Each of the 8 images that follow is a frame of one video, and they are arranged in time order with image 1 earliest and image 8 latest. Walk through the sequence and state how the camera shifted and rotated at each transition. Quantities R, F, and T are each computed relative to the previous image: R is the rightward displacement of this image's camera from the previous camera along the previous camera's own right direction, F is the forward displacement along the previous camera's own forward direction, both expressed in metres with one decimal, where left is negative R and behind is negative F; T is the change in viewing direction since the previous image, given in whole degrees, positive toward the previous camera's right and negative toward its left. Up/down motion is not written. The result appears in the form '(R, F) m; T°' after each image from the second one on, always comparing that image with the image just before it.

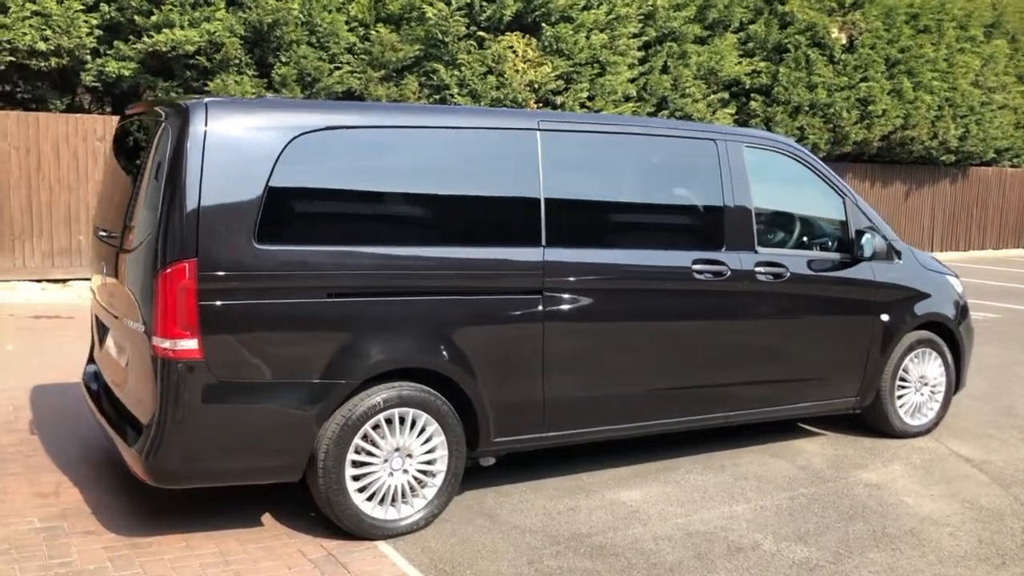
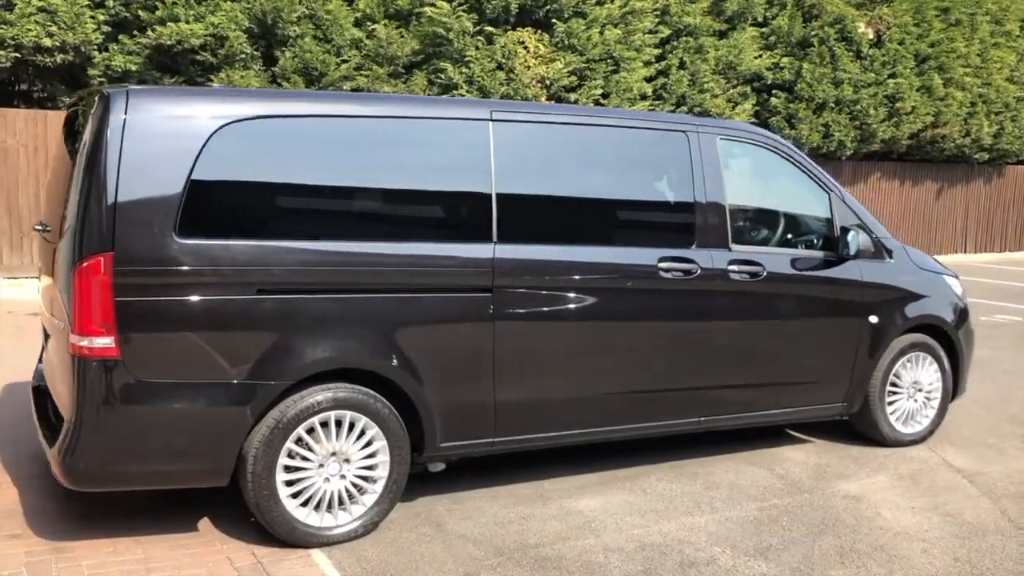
(+0.4, +0.2) m; -2°
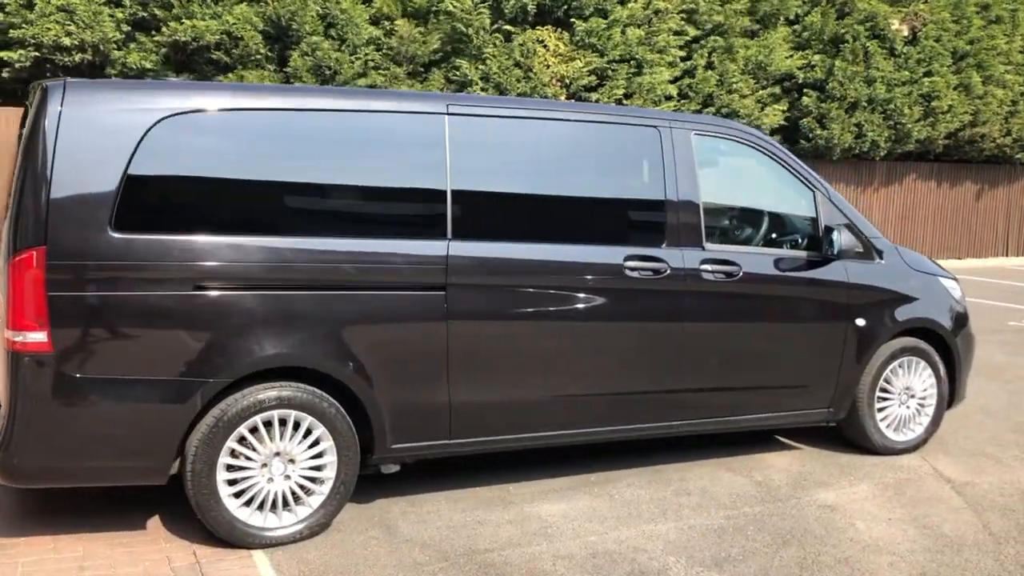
(+0.4, +0.1) m; -3°
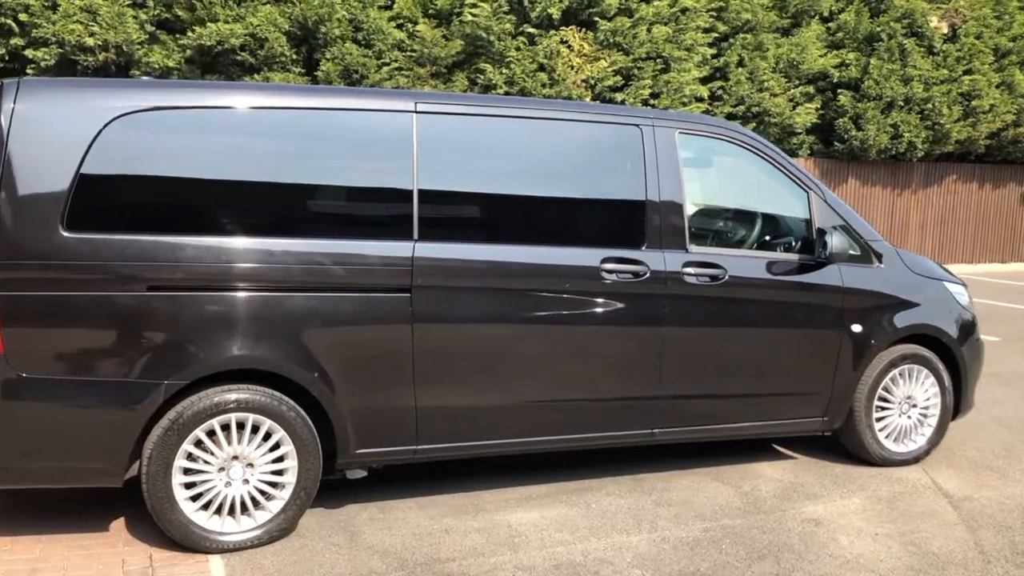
(+0.3, +0.1) m; -3°
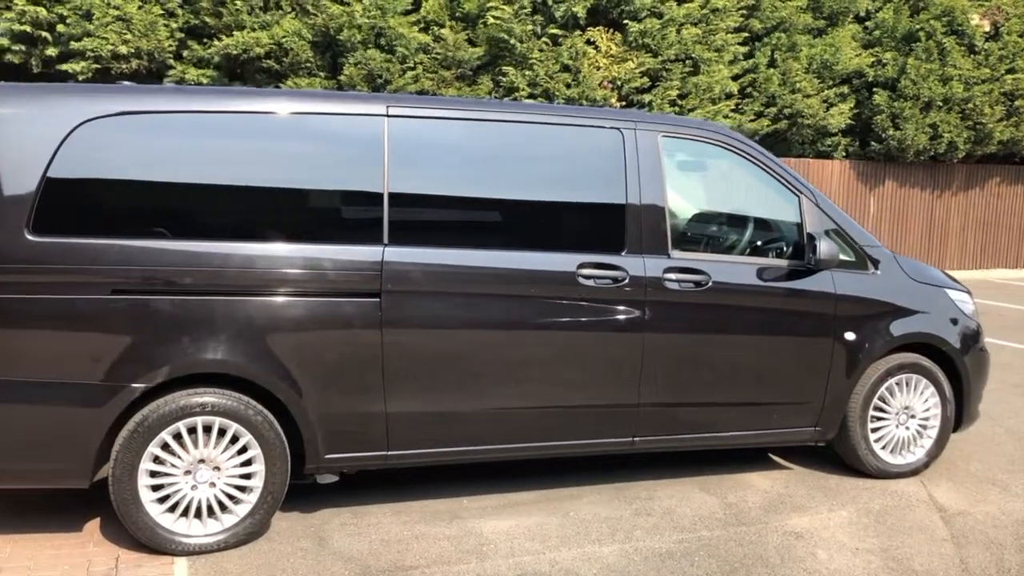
(+0.3, 0.0) m; -3°
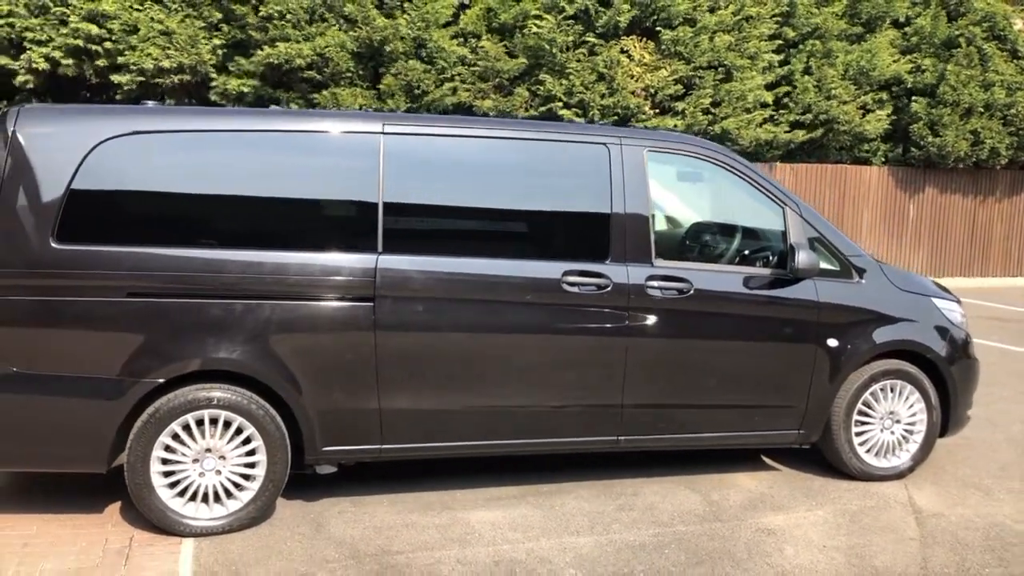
(+0.3, -0.3) m; -3°
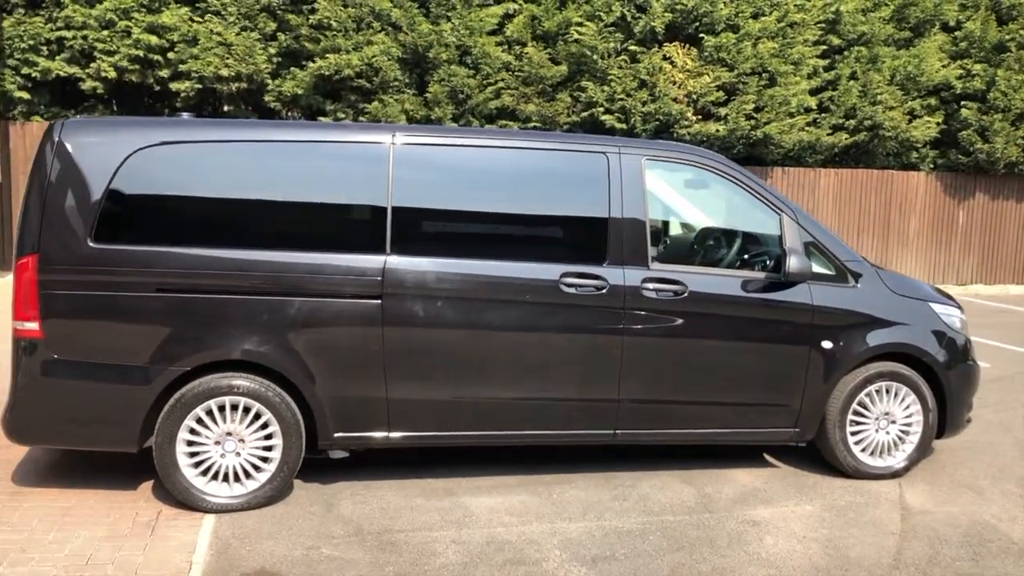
(+0.3, -0.3) m; -3°
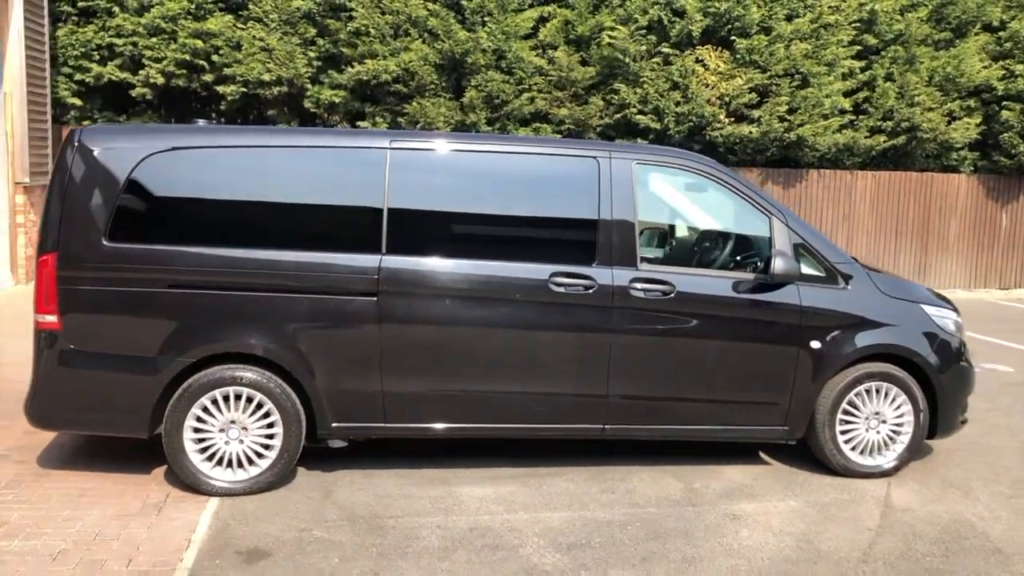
(+0.3, -0.2) m; -3°
